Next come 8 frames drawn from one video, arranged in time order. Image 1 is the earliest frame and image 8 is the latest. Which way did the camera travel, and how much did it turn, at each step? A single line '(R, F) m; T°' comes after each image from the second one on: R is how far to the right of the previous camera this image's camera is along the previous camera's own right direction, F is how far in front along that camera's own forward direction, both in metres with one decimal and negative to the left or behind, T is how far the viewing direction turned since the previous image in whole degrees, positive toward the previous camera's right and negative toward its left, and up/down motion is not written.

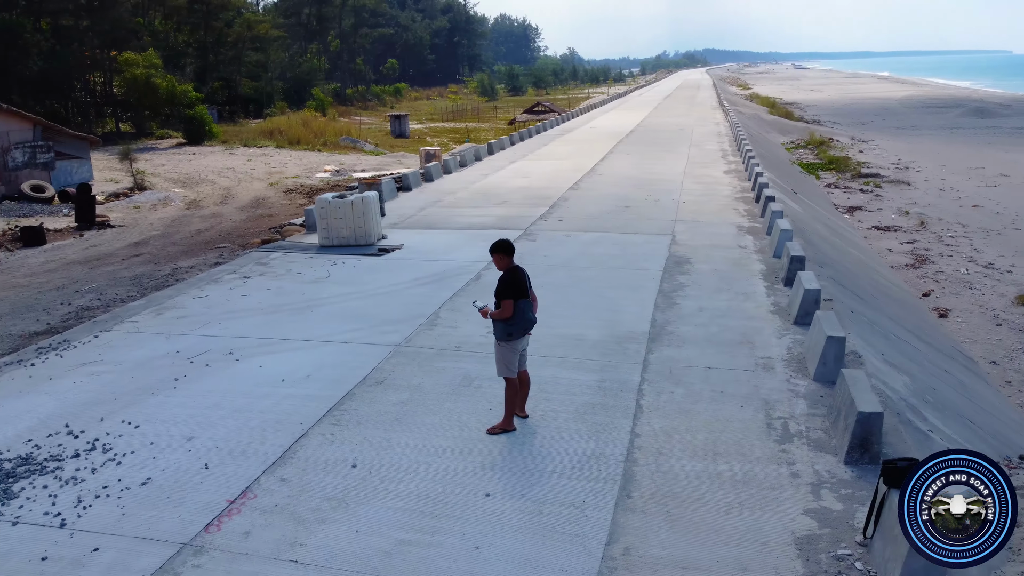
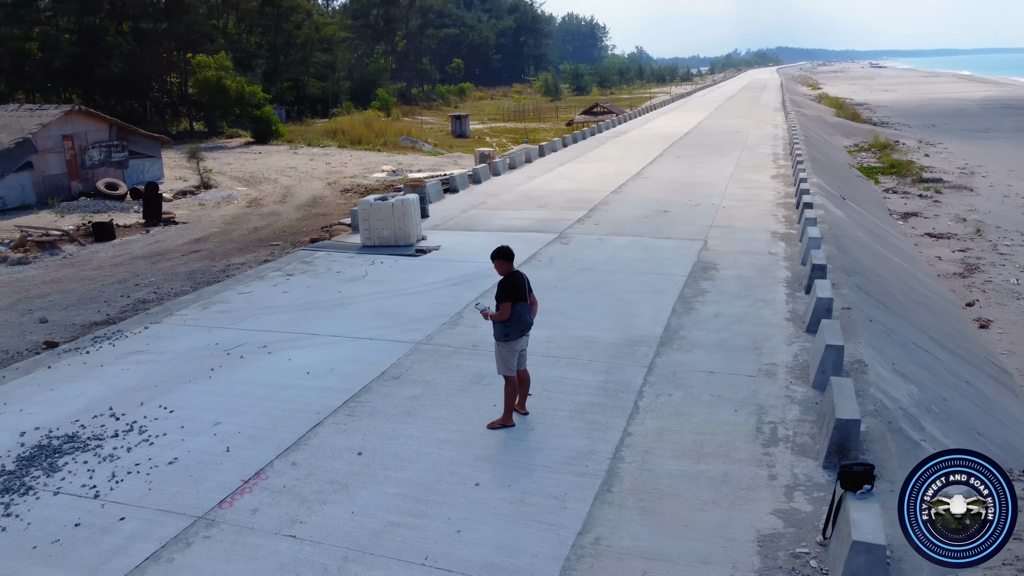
(+0.5, -0.3) m; -4°
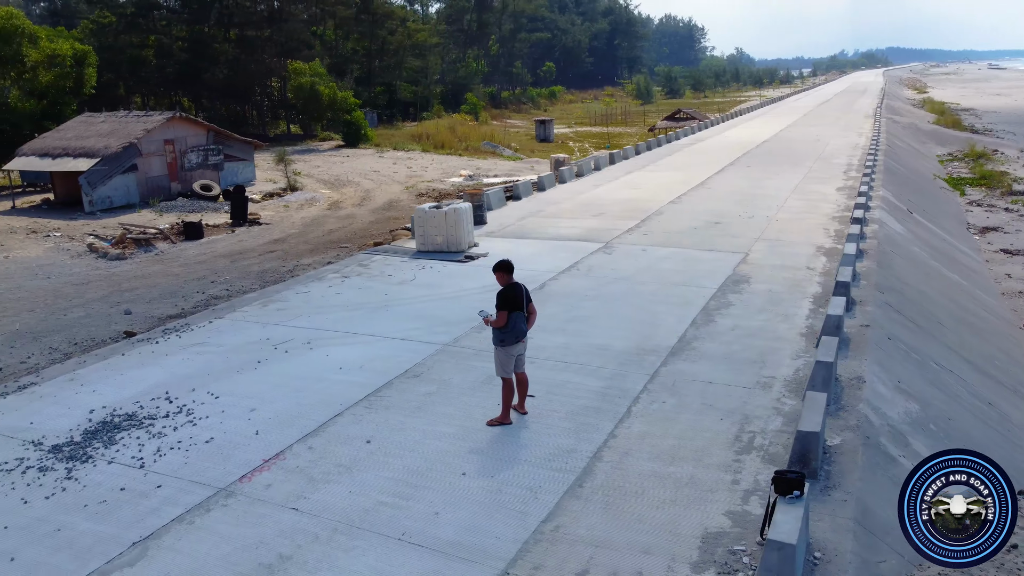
(+0.7, -0.5) m; -6°
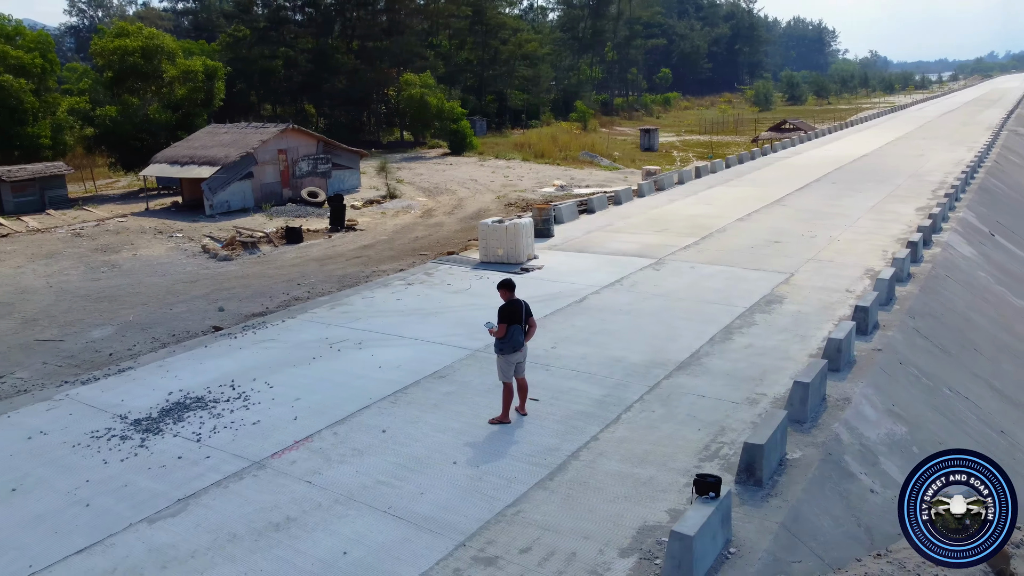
(+1.0, -0.8) m; -8°
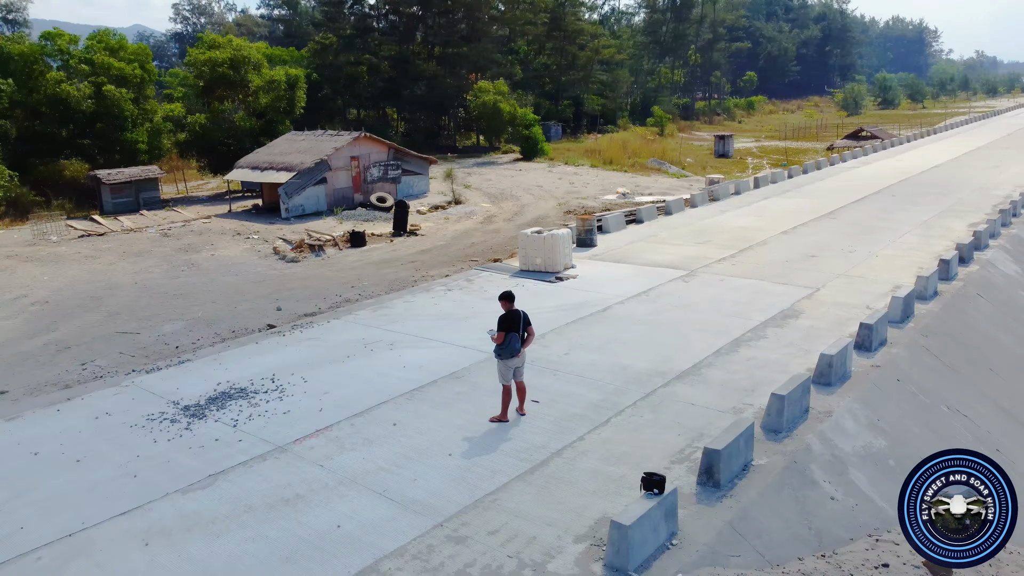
(+0.8, -0.7) m; -6°
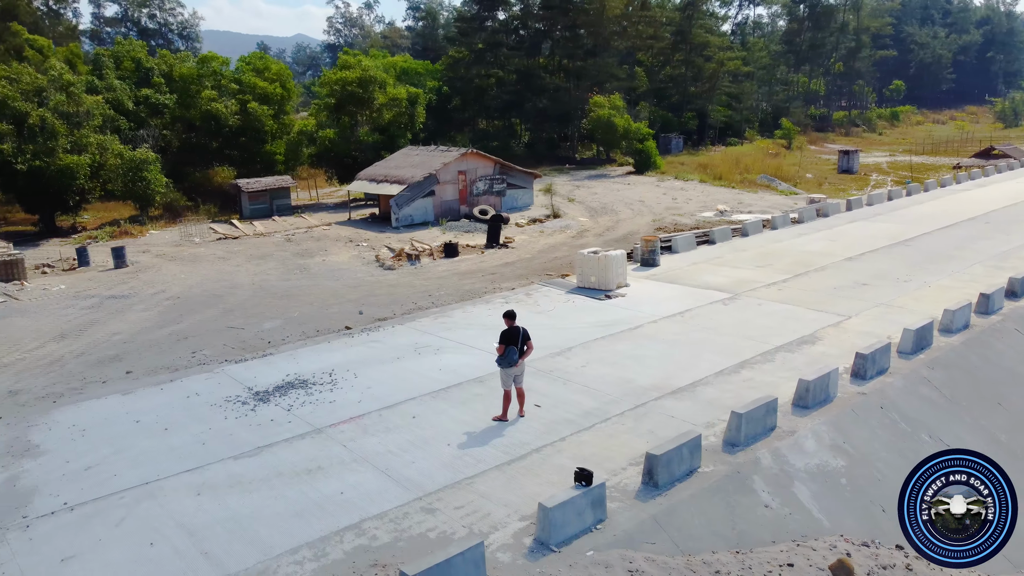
(+1.5, -1.3) m; -9°
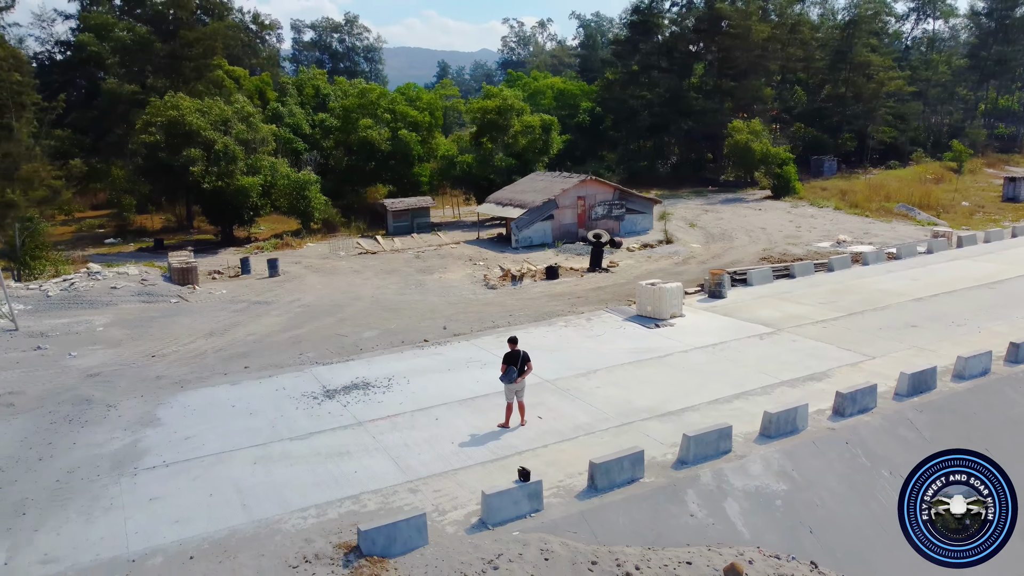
(+2.3, -1.8) m; -12°
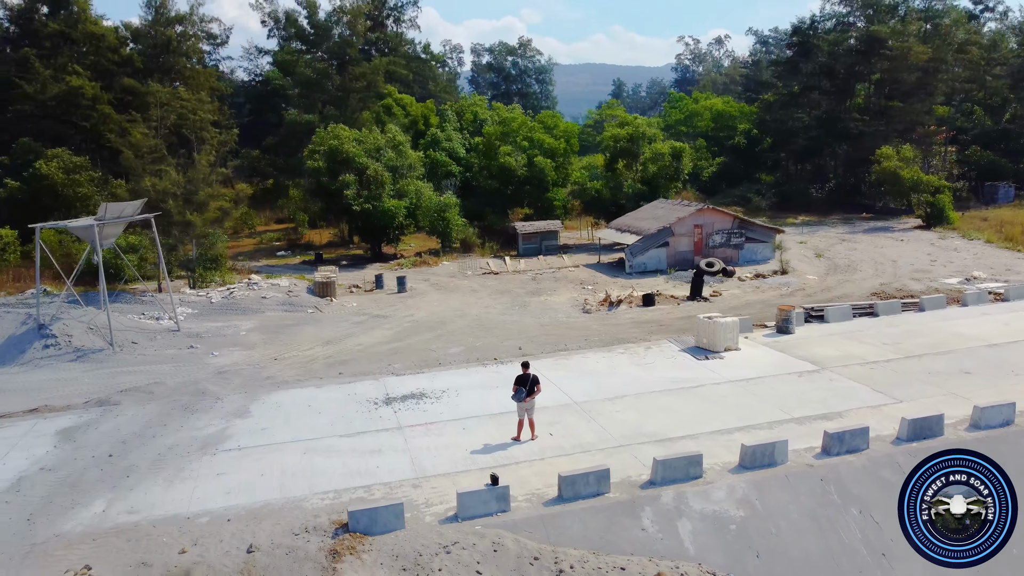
(+2.6, -1.5) m; -12°
